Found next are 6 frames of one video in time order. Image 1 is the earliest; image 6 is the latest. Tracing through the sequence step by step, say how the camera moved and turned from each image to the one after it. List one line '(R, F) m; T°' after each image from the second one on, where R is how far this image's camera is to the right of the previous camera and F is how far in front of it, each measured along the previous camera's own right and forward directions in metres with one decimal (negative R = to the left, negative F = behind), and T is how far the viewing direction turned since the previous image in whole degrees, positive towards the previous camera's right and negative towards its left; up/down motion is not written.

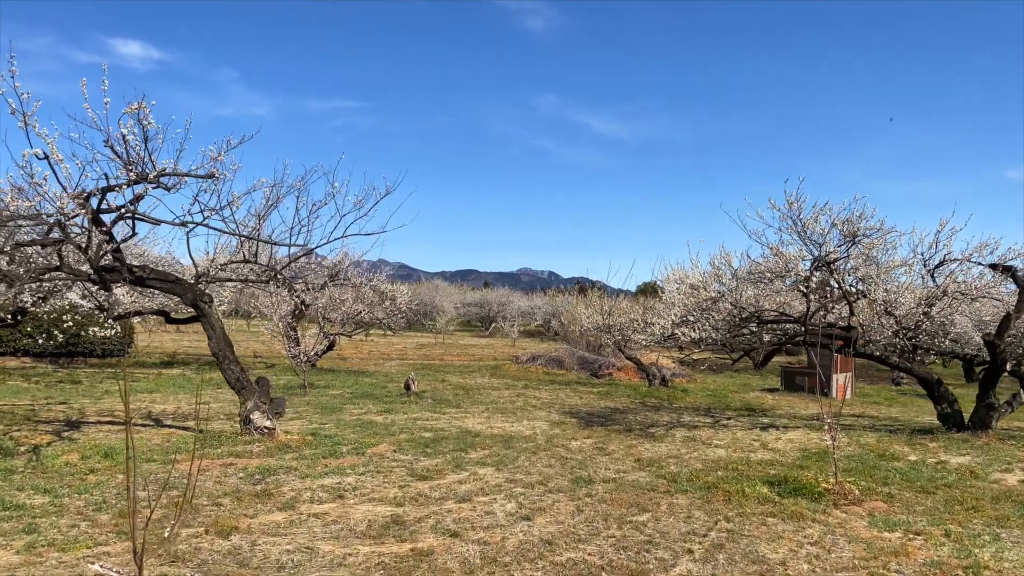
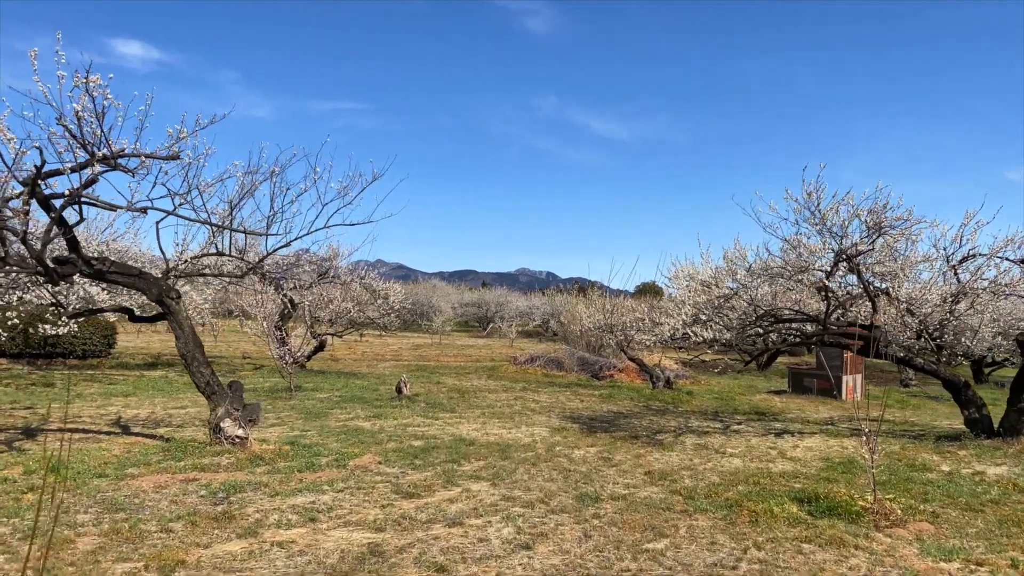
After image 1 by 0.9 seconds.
(0.0, +0.7) m; 0°
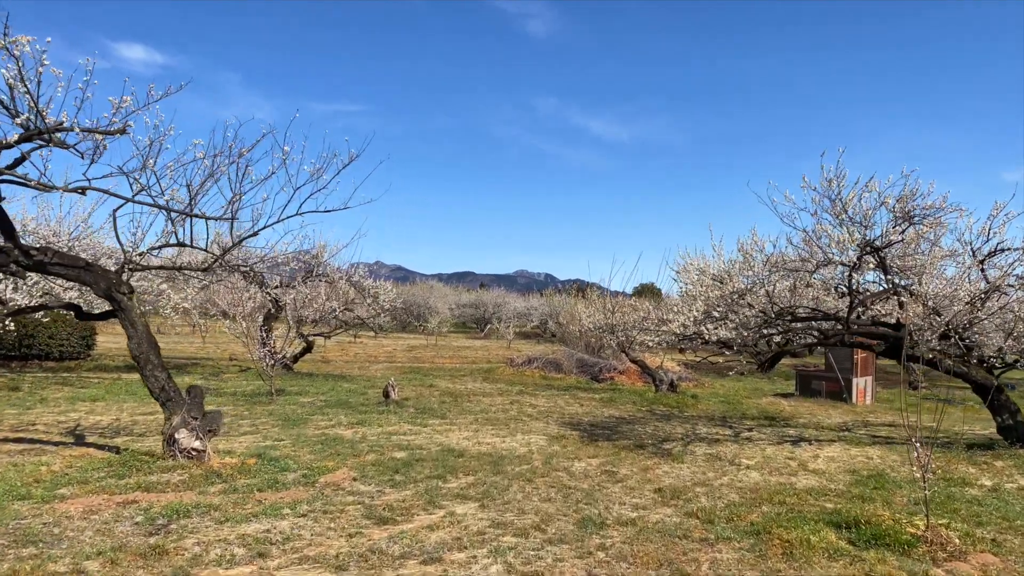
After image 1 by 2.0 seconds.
(+0.1, +0.8) m; 0°
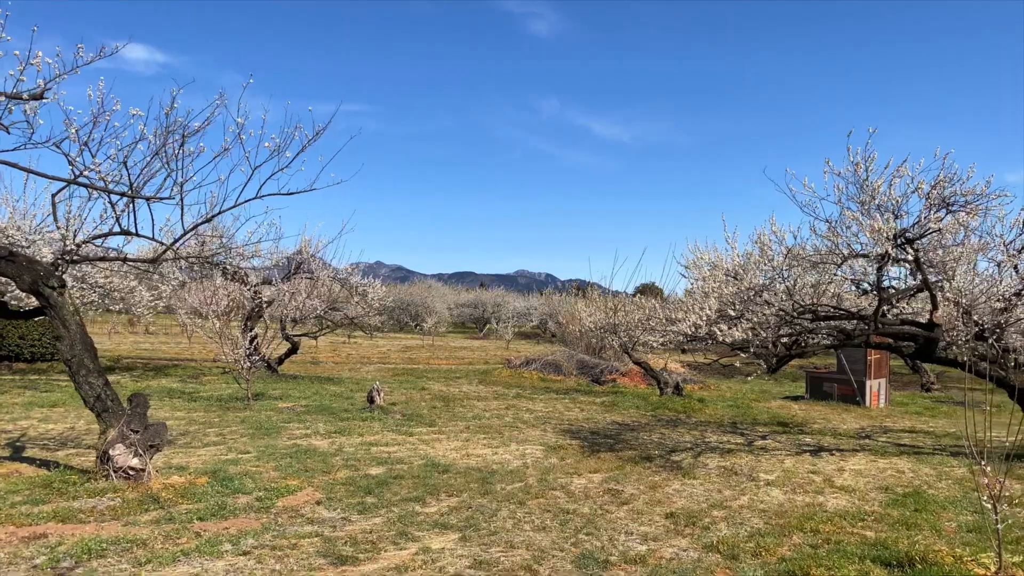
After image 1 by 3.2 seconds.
(+0.1, +0.8) m; 0°
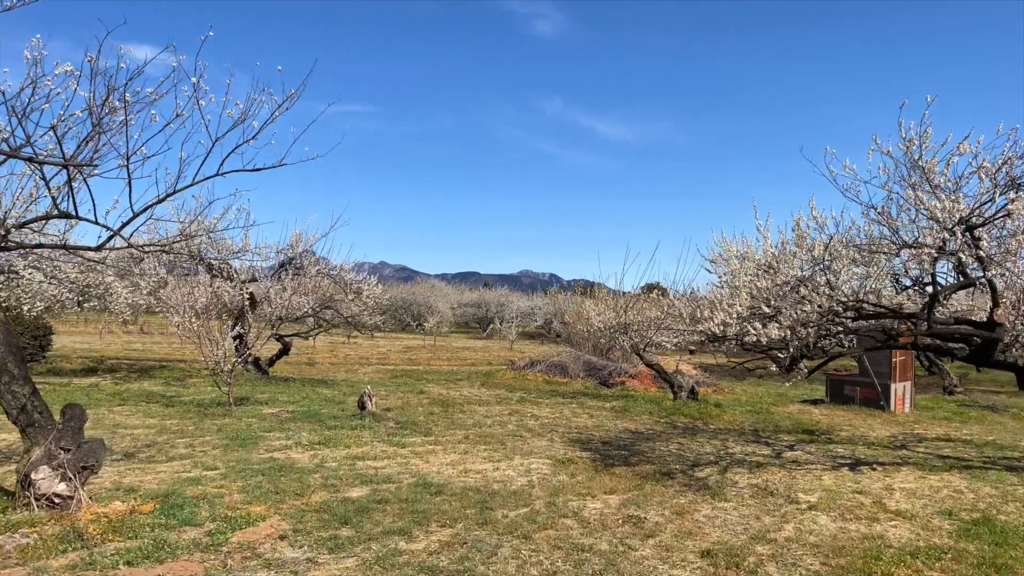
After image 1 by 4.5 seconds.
(0.0, +0.9) m; 0°
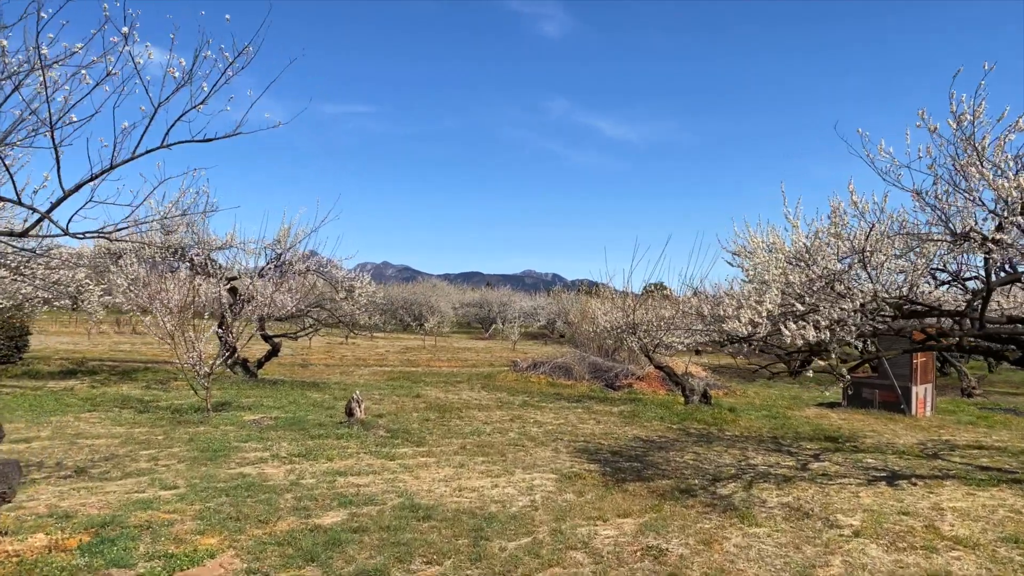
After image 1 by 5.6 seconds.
(0.0, +0.8) m; 0°
